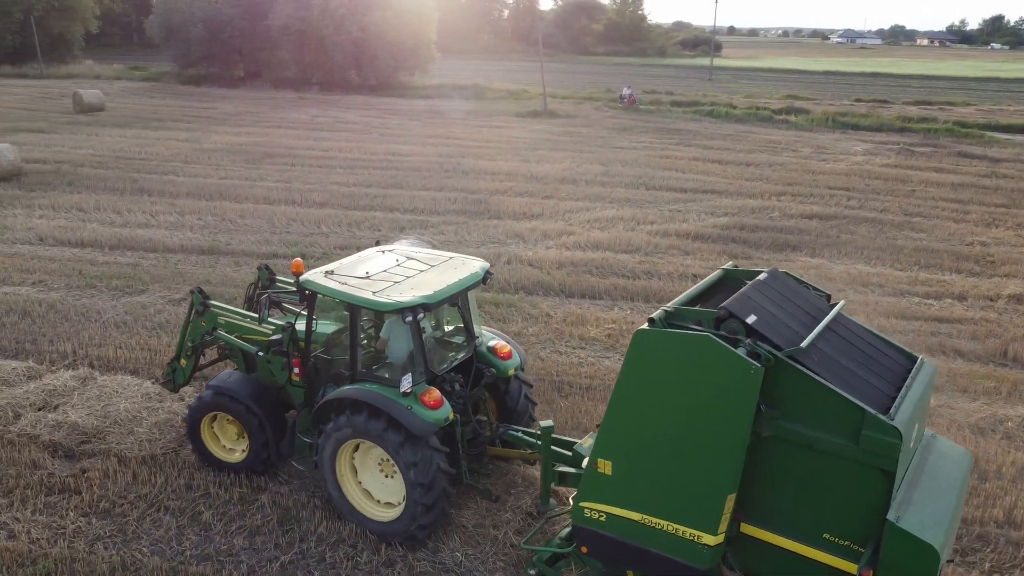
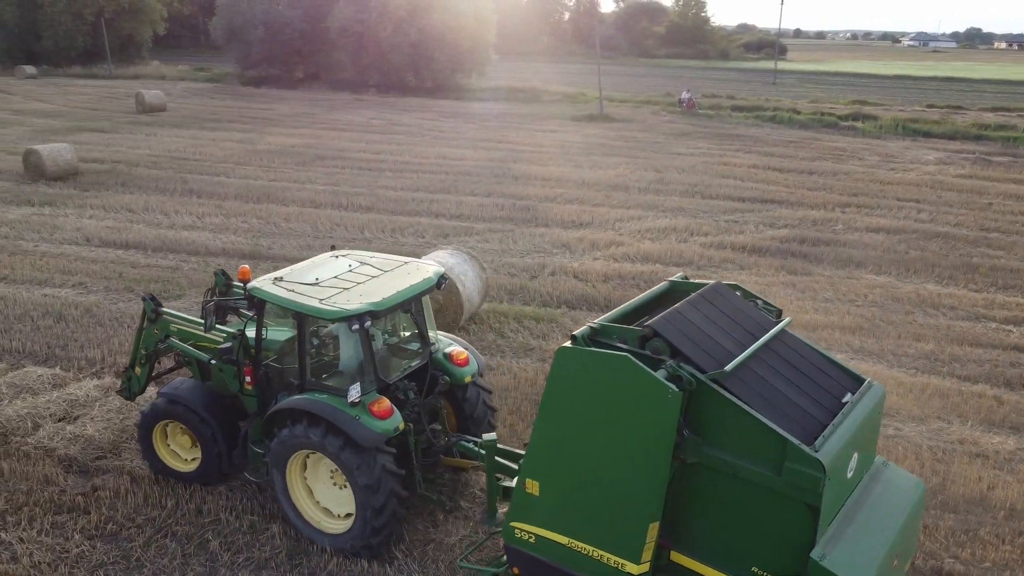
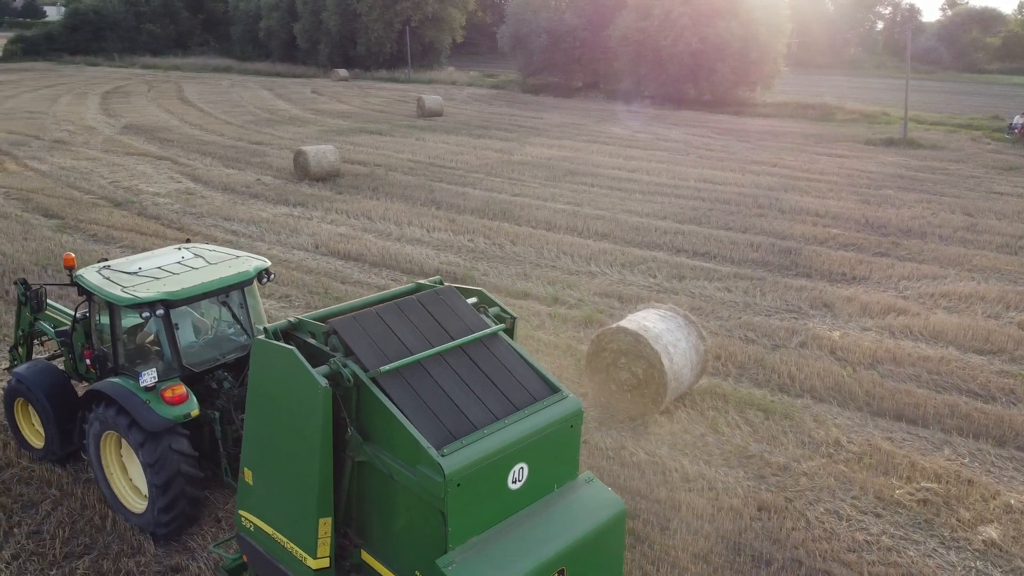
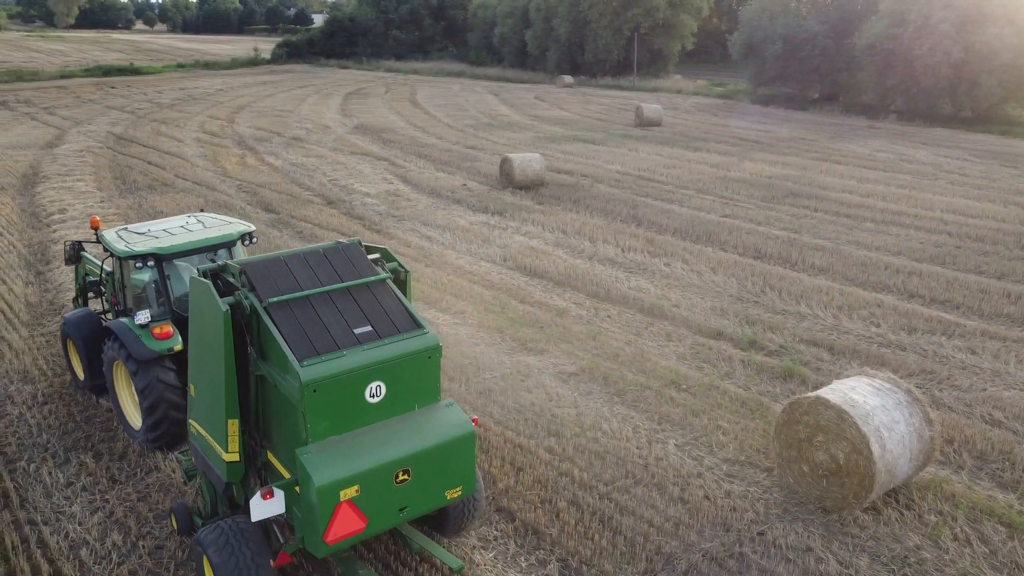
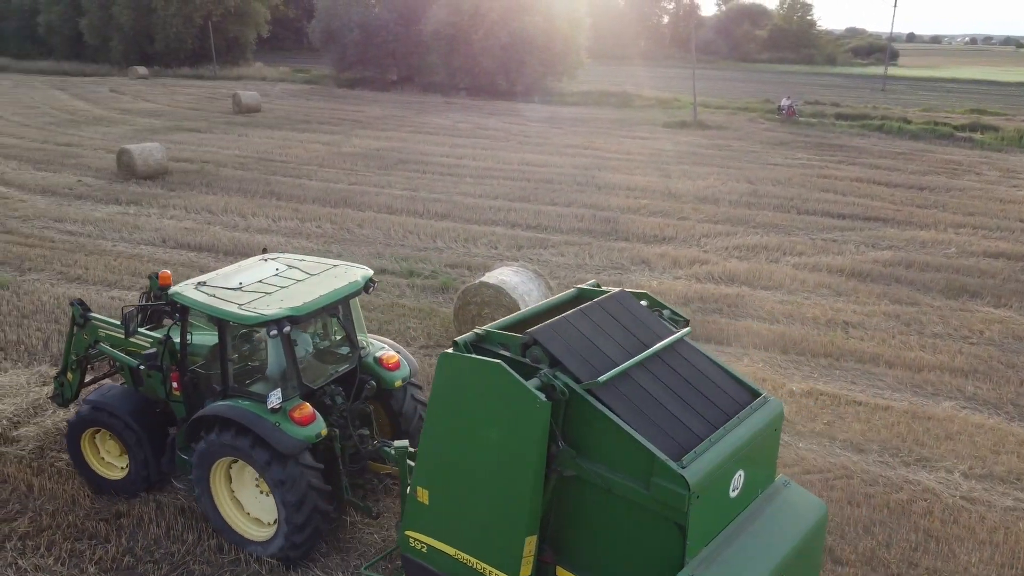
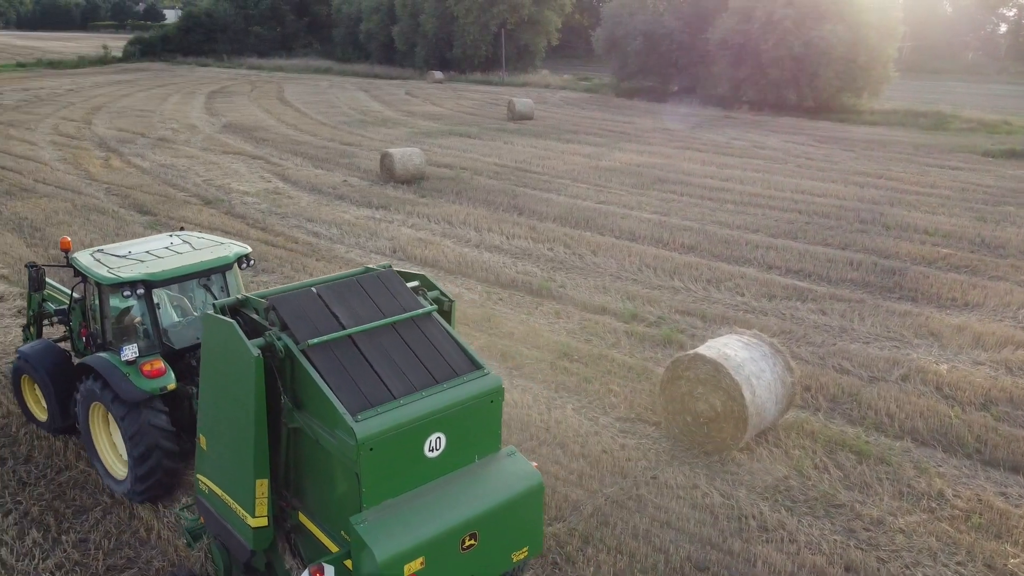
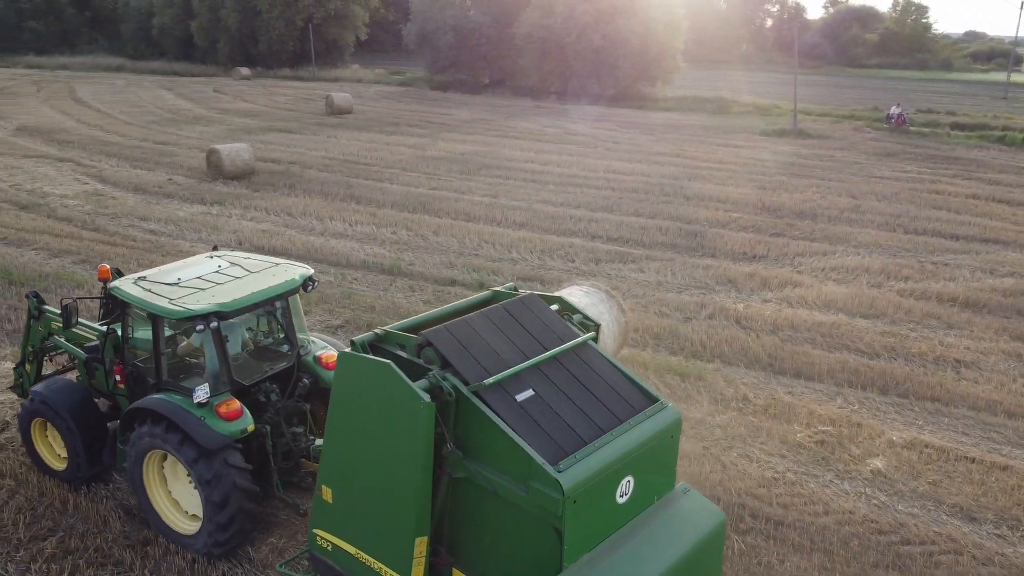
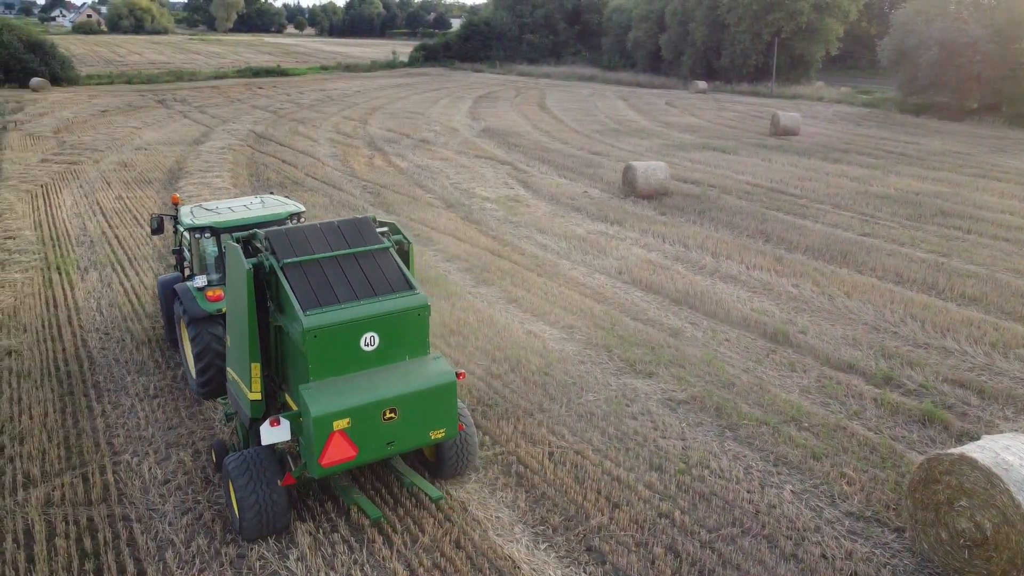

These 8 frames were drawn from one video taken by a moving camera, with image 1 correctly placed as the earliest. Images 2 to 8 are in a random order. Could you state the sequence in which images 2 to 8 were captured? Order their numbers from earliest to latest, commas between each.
2, 5, 7, 3, 6, 4, 8
